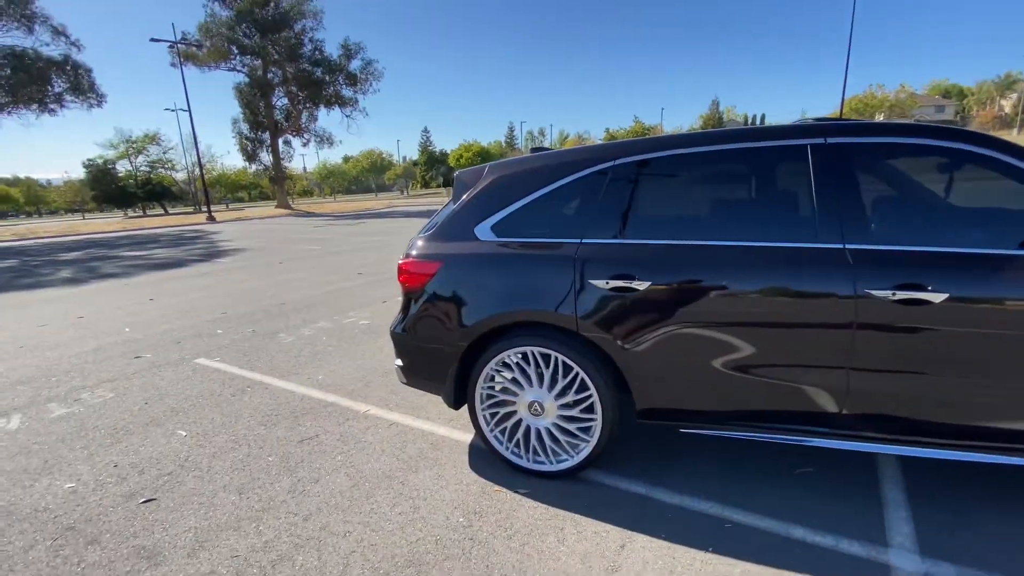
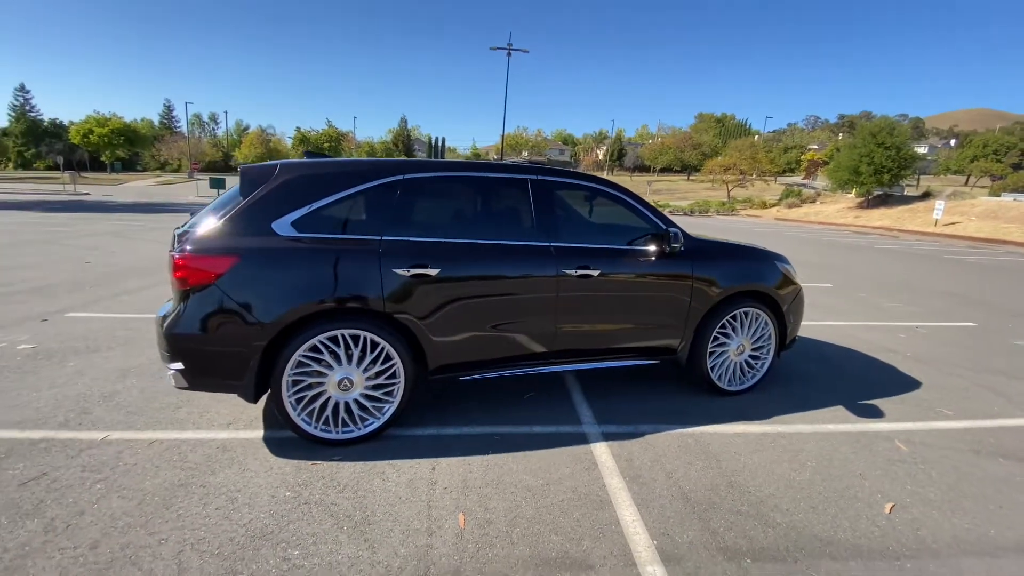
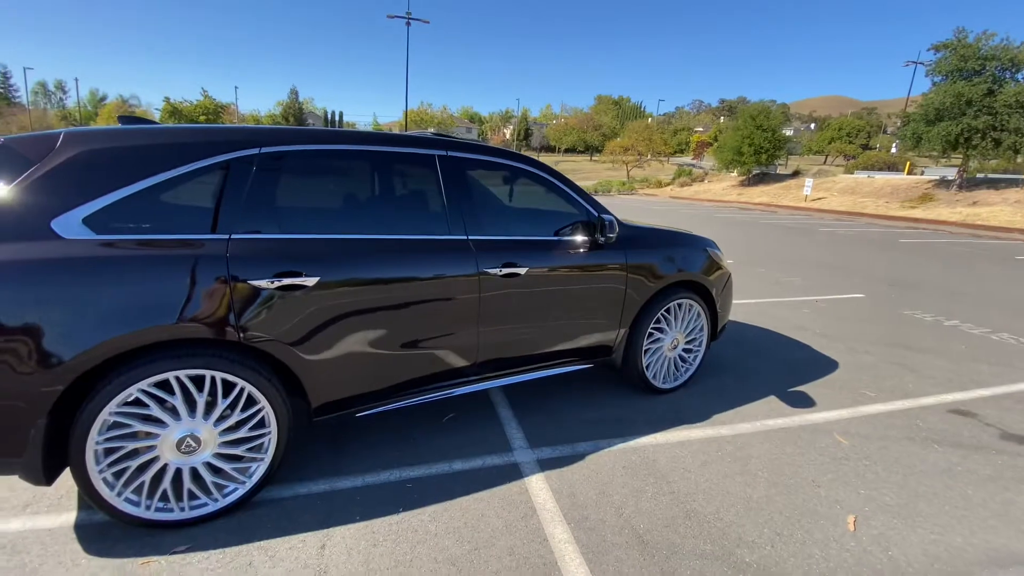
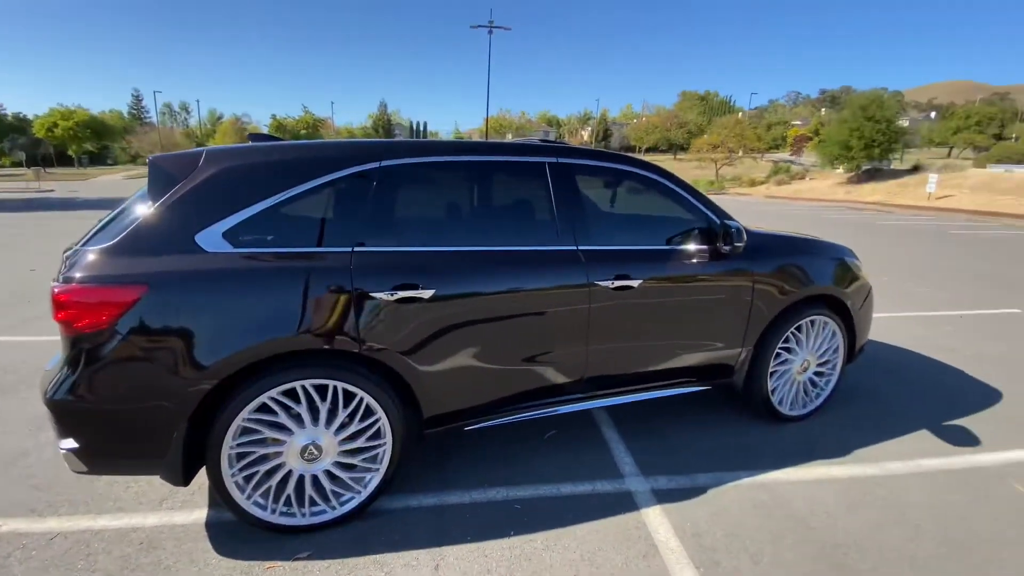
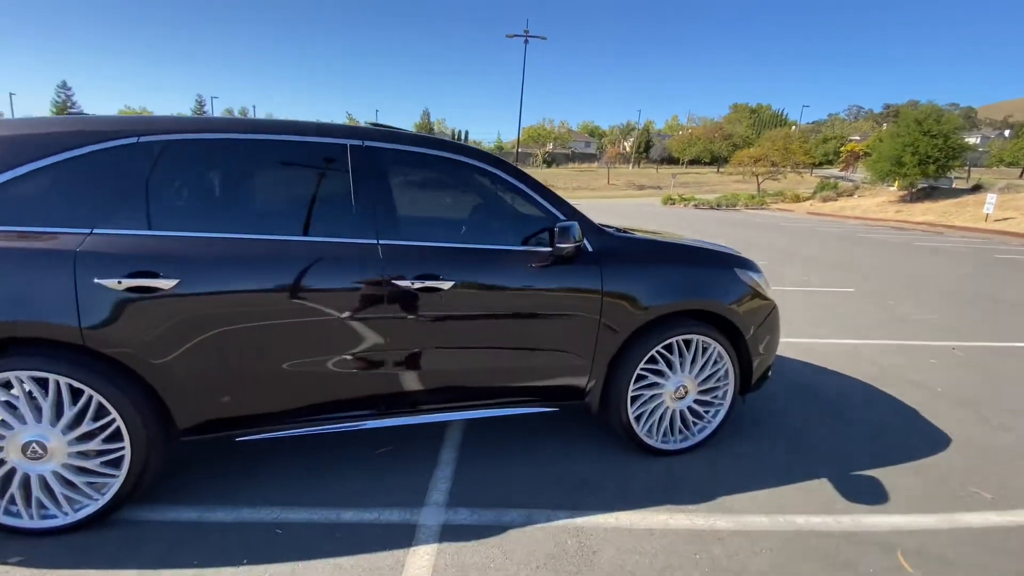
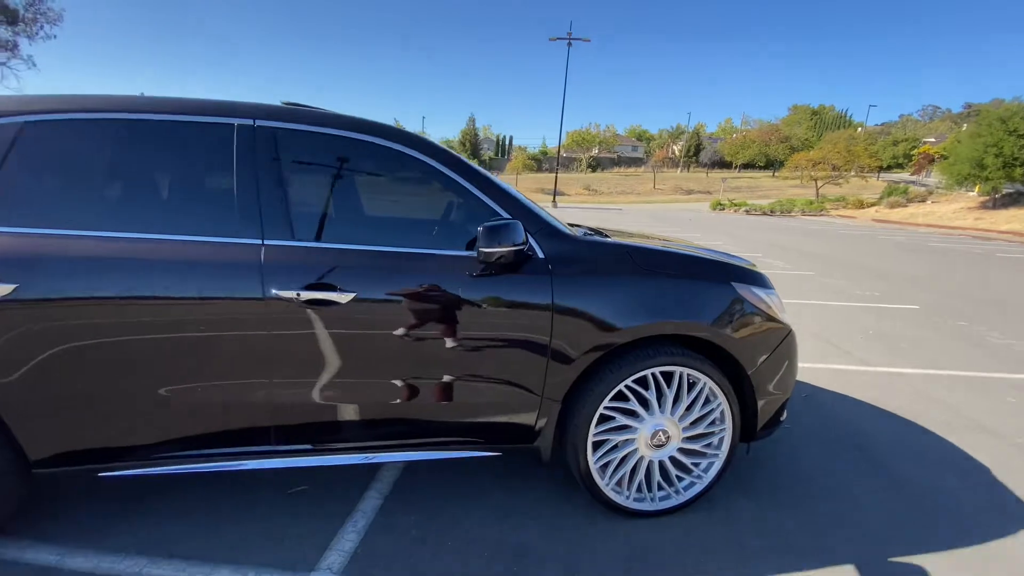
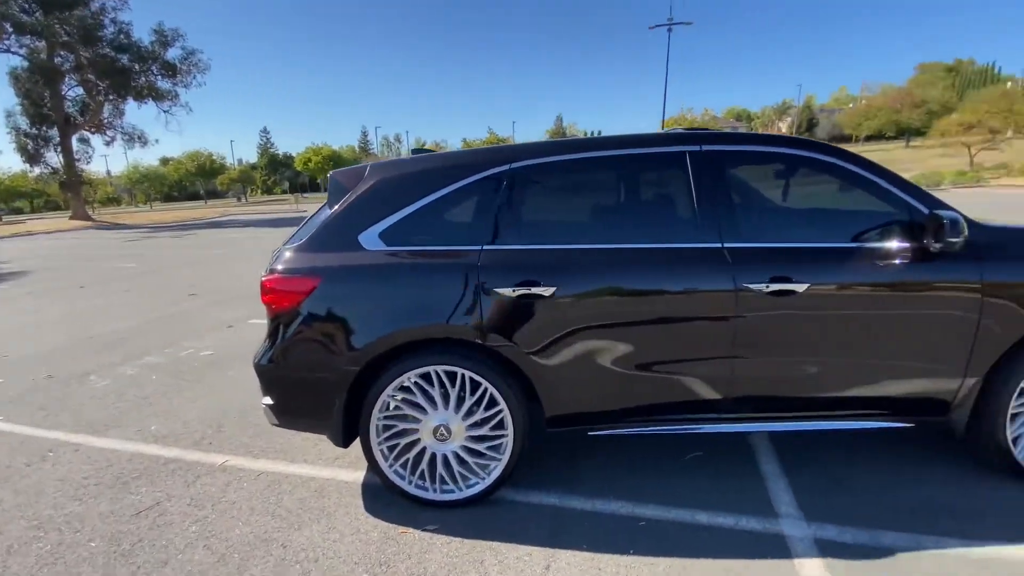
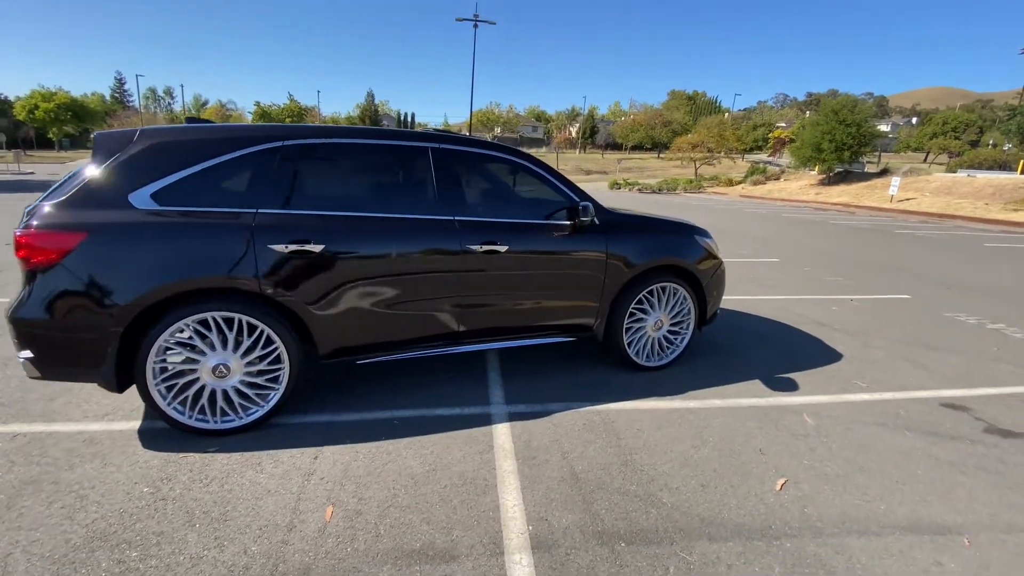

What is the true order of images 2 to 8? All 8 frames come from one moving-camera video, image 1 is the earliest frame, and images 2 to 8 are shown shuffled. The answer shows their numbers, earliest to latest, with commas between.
7, 4, 3, 2, 8, 5, 6
